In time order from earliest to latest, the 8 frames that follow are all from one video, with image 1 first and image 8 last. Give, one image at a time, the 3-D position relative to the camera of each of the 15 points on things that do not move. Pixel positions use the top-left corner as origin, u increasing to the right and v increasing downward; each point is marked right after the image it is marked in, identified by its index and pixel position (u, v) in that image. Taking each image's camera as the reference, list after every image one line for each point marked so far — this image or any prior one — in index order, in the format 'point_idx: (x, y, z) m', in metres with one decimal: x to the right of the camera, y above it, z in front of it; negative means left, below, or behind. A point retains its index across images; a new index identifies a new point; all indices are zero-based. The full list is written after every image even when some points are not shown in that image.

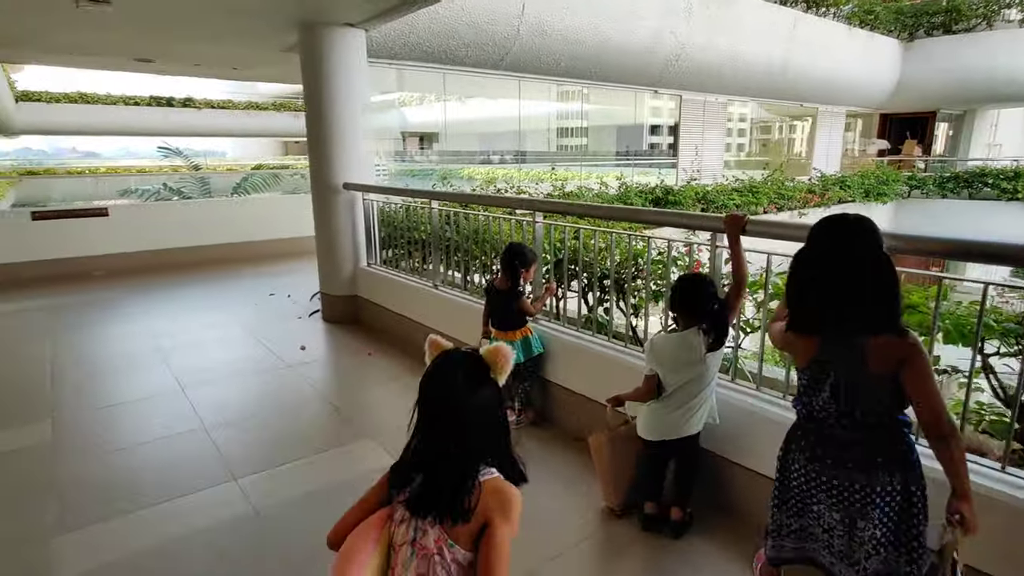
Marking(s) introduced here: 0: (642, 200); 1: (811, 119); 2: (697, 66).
0: (+1.3, +0.9, +5.8) m
1: (+4.9, +2.7, +9.5) m
2: (+2.0, +2.4, +6.3) m
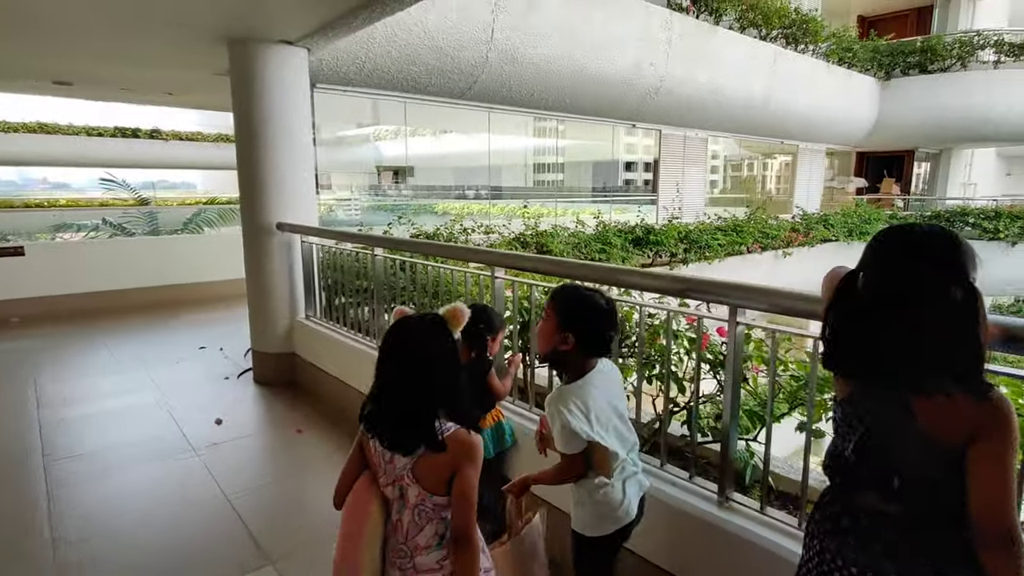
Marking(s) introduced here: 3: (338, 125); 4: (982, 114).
0: (+1.0, +0.5, +5.5) m
1: (+4.4, +2.1, +9.4) m
2: (+1.7, +1.9, +6.1) m
3: (-1.3, +1.2, +4.4) m
4: (+7.3, +2.7, +9.1) m
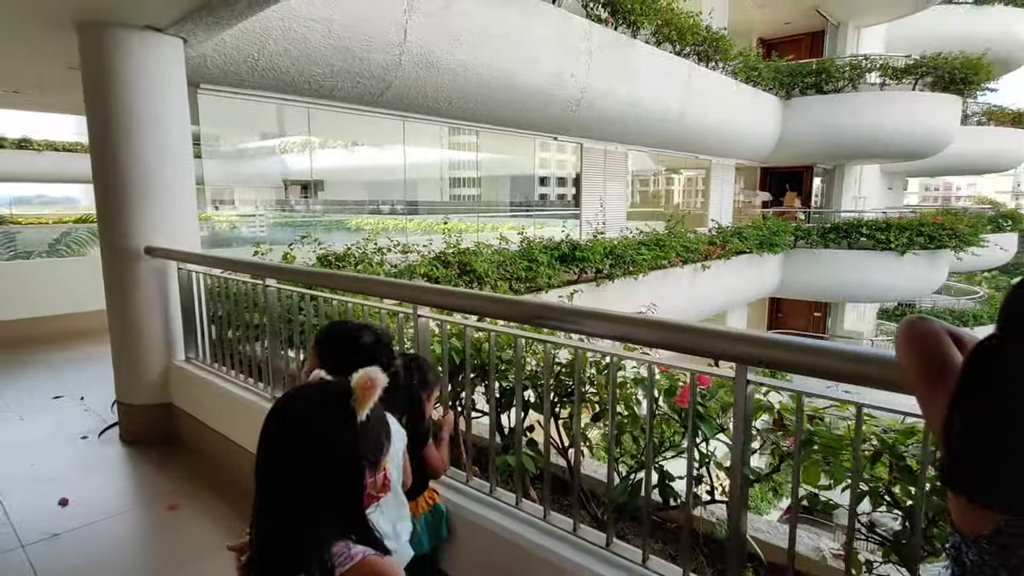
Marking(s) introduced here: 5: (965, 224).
0: (+0.3, +0.3, +5.2) m
1: (+3.1, +1.9, +9.6) m
2: (+0.9, +1.8, +6.0) m
3: (-1.8, +1.0, +3.9) m
4: (+5.9, +2.6, +9.7) m
5: (+8.0, +1.1, +10.4) m
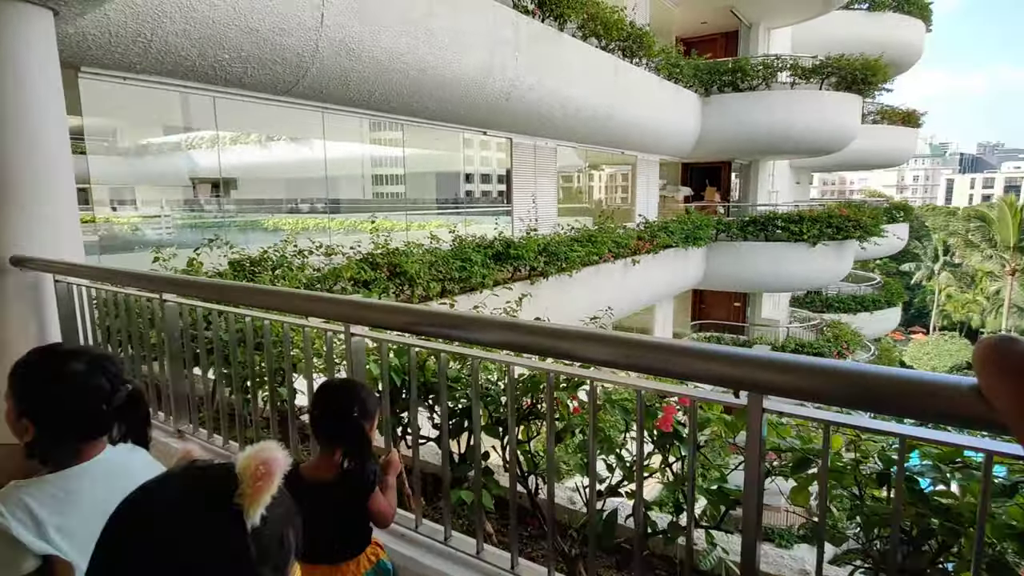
0: (-0.3, +0.3, +5.1) m
1: (+1.9, +2.0, +9.7) m
2: (+0.2, +1.8, +5.8) m
3: (-2.3, +1.0, +3.5) m
4: (+4.7, +2.8, +10.2) m
5: (+6.7, +1.4, +11.1) m
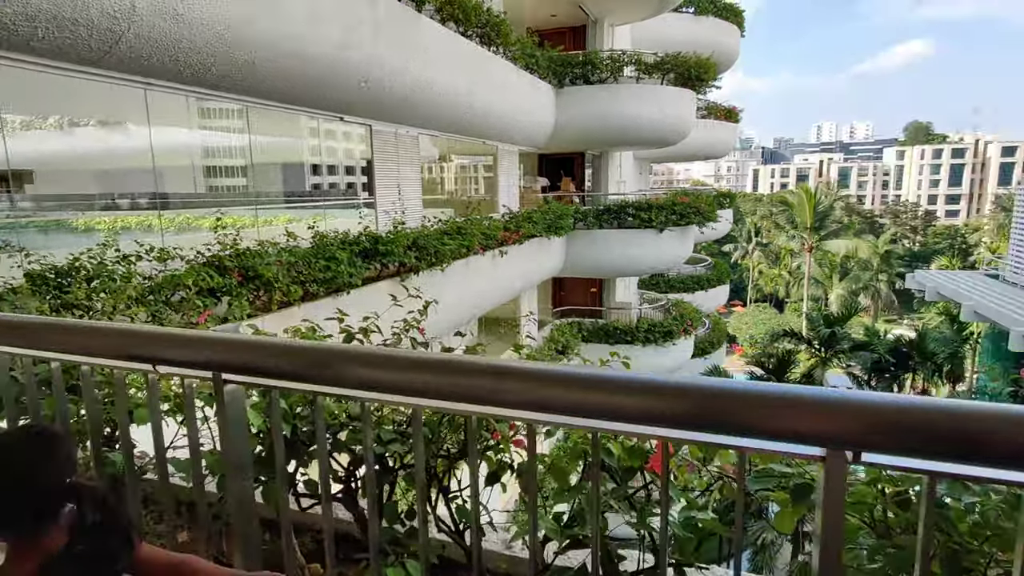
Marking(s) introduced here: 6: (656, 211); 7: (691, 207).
0: (-1.3, +0.3, +4.6) m
1: (-0.3, +2.1, +9.7) m
2: (-1.1, +1.8, +5.4) m
3: (-2.9, +0.8, +2.6) m
4: (+2.2, +3.0, +10.7) m
5: (+4.0, +1.8, +12.1) m
6: (+2.8, +1.5, +11.5) m
7: (+3.6, +1.6, +11.8) m
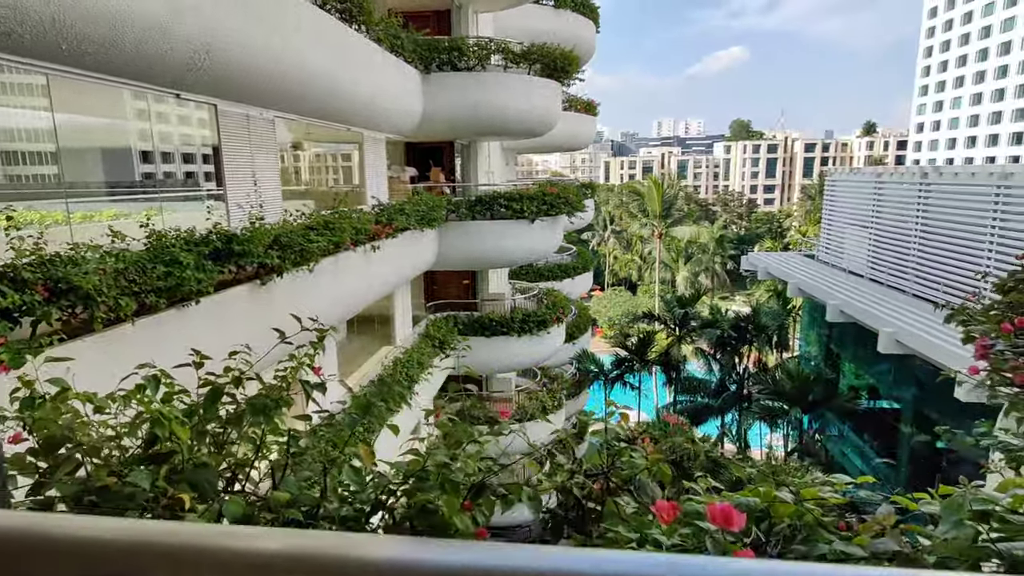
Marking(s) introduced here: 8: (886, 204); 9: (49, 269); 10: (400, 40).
0: (-2.1, +0.3, +3.9) m
1: (-2.4, +2.2, +9.0) m
2: (-2.2, +1.8, +4.7) m
3: (-3.2, +0.7, +1.6) m
4: (-0.2, +3.2, +10.6) m
5: (+1.3, +2.0, +12.4) m
6: (+0.3, +1.7, +11.5) m
7: (+1.0, +1.8, +11.9) m
8: (+9.4, +2.2, +15.0) m
9: (-2.2, +0.1, +2.9) m
10: (-1.7, +3.8, +9.0) m
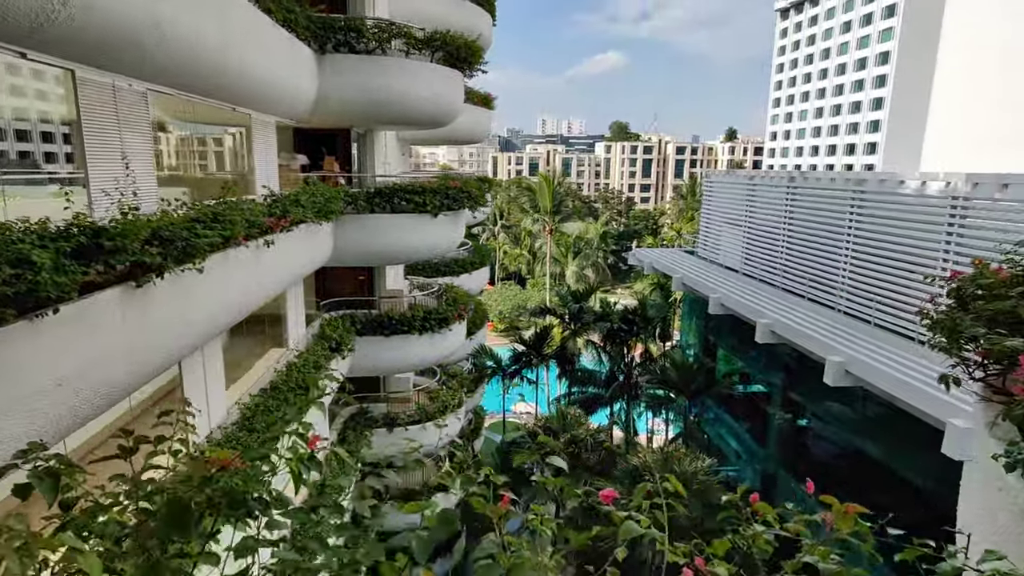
0: (-2.5, +0.3, +3.2) m
1: (-3.7, +2.2, +8.1) m
2: (-2.7, +1.8, +3.9) m
3: (-3.2, +0.6, +0.7) m
4: (-1.9, +3.2, +10.1) m
5: (-0.8, +2.1, +12.1) m
6: (-1.5, +1.7, +11.1) m
7: (-1.0, +1.9, +11.6) m
8: (+6.8, +2.4, +16.2) m
9: (-2.4, 0.0, +2.1) m
10: (-3.1, +3.8, +8.3) m
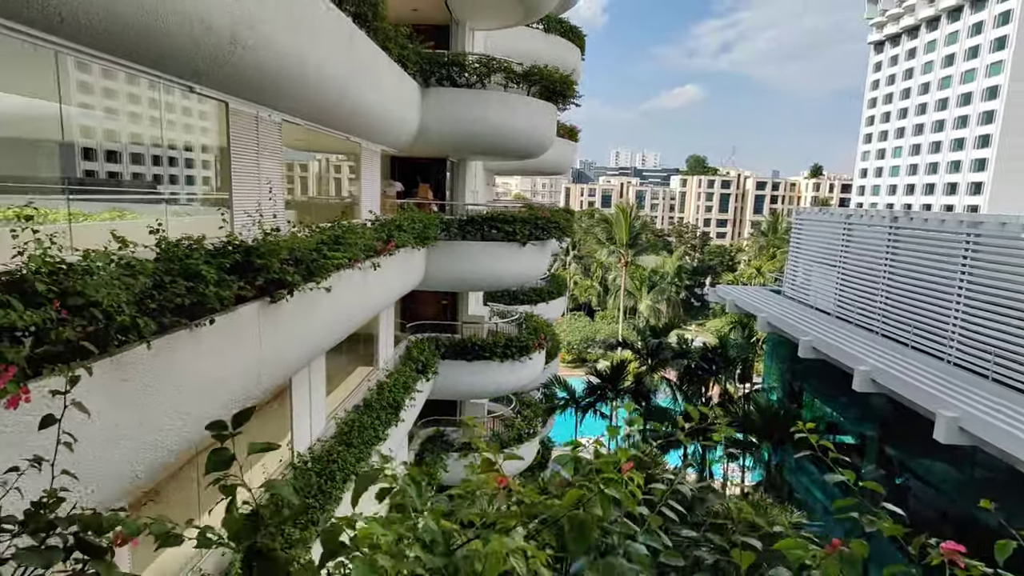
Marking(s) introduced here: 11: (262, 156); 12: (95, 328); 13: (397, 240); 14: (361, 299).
0: (-1.8, +0.2, +3.4) m
1: (-2.3, +1.9, +8.6) m
2: (-1.9, +1.7, +4.3) m
3: (-2.7, +0.7, +1.1) m
4: (-0.2, +2.8, +10.4) m
5: (+1.1, +1.5, +12.2) m
6: (+0.1, +1.2, +11.3) m
7: (+0.8, +1.3, +11.7) m
8: (+9.0, +1.2, +15.4) m
9: (-1.8, 0.0, +2.4) m
10: (-1.6, +3.5, +8.7) m
11: (-2.5, +1.3, +5.8) m
12: (-1.7, -0.2, +2.4) m
13: (-1.6, +0.6, +7.9) m
14: (-1.7, -0.1, +6.7) m
